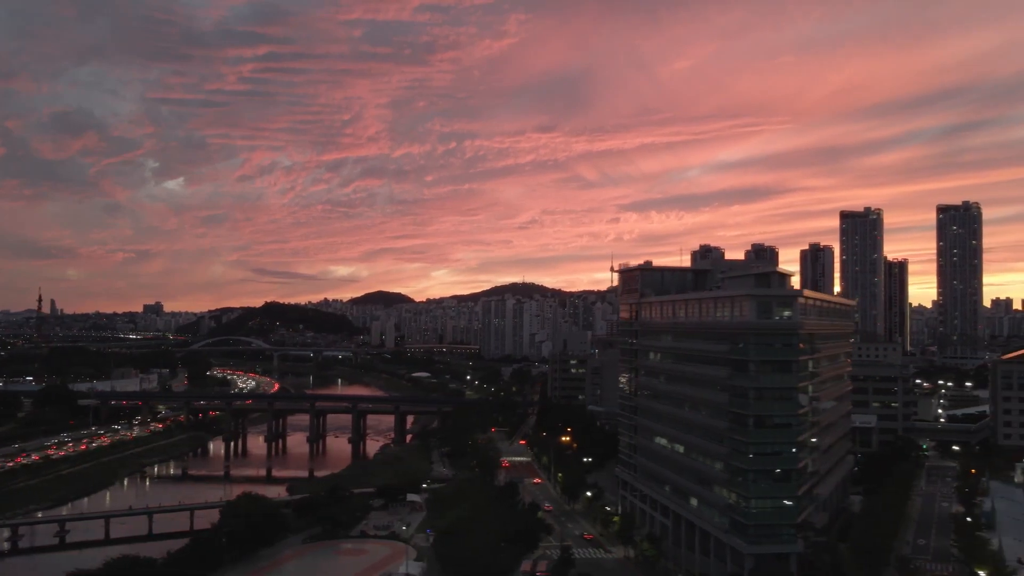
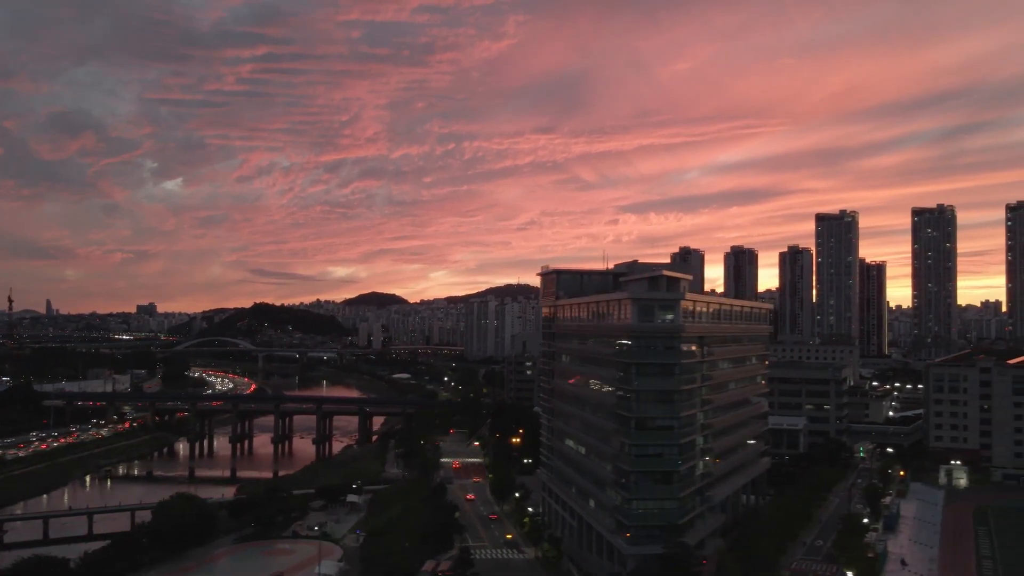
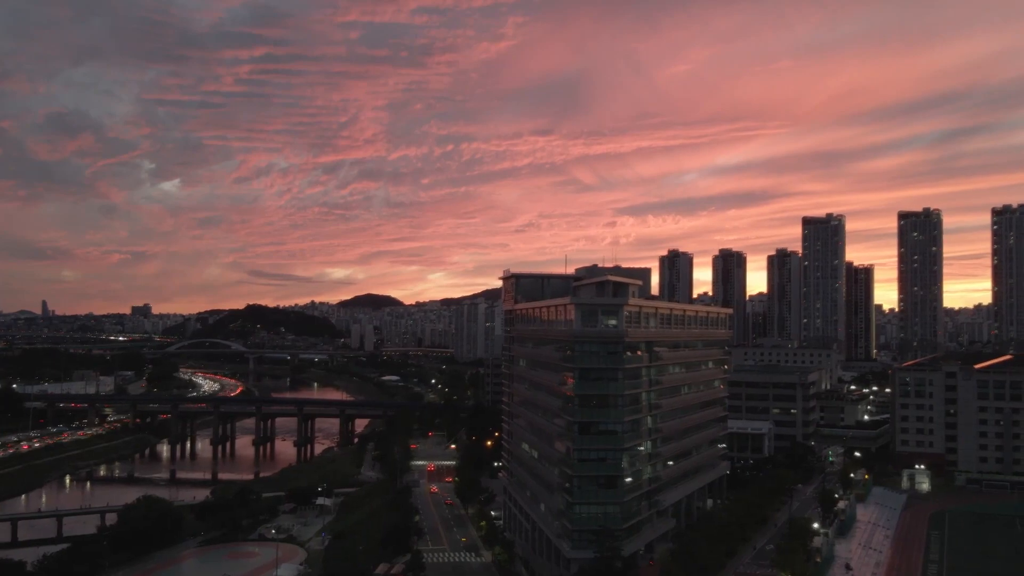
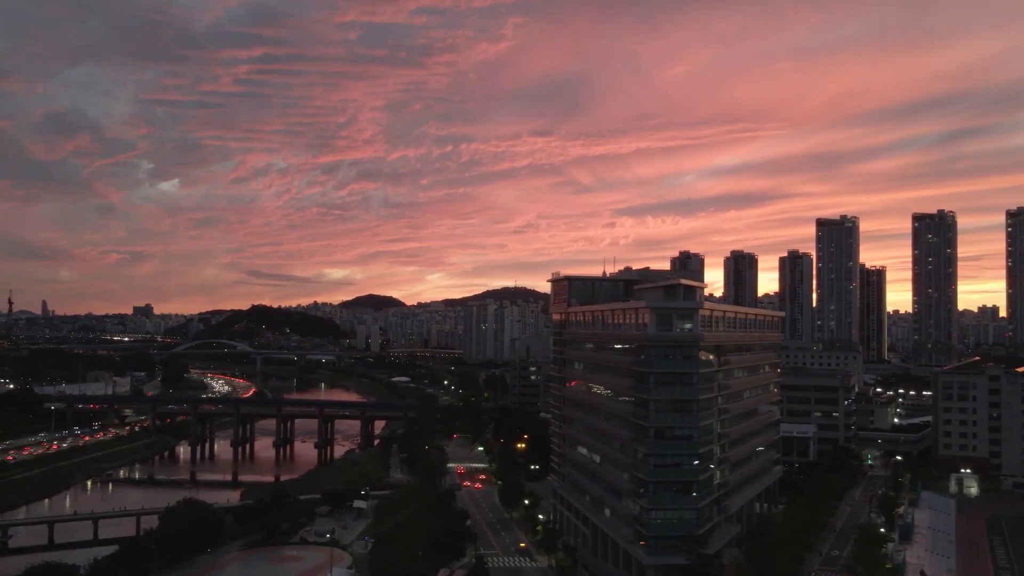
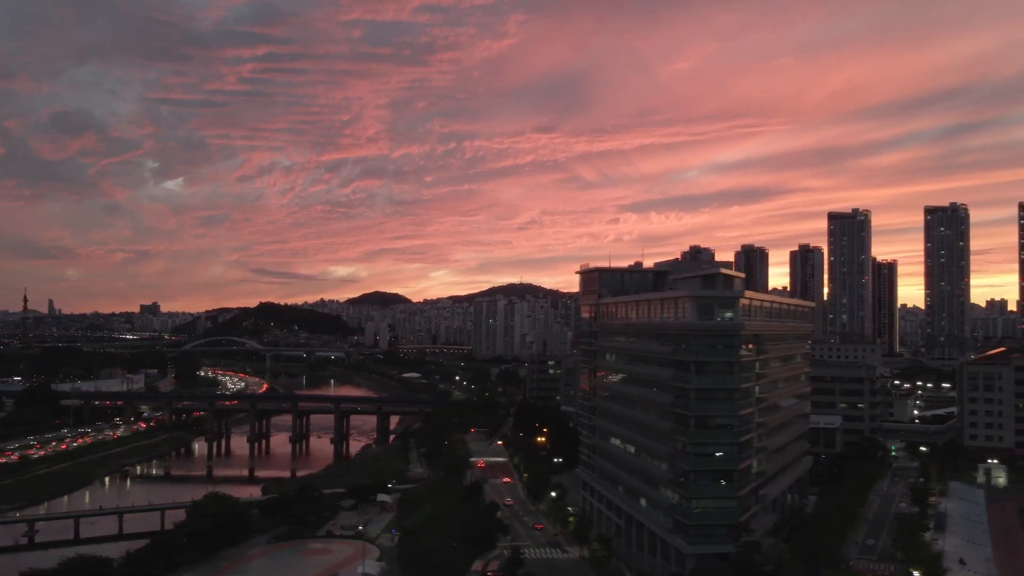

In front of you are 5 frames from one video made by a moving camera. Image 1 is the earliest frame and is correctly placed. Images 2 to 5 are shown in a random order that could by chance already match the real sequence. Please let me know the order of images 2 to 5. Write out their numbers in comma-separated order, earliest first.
5, 2, 3, 4
